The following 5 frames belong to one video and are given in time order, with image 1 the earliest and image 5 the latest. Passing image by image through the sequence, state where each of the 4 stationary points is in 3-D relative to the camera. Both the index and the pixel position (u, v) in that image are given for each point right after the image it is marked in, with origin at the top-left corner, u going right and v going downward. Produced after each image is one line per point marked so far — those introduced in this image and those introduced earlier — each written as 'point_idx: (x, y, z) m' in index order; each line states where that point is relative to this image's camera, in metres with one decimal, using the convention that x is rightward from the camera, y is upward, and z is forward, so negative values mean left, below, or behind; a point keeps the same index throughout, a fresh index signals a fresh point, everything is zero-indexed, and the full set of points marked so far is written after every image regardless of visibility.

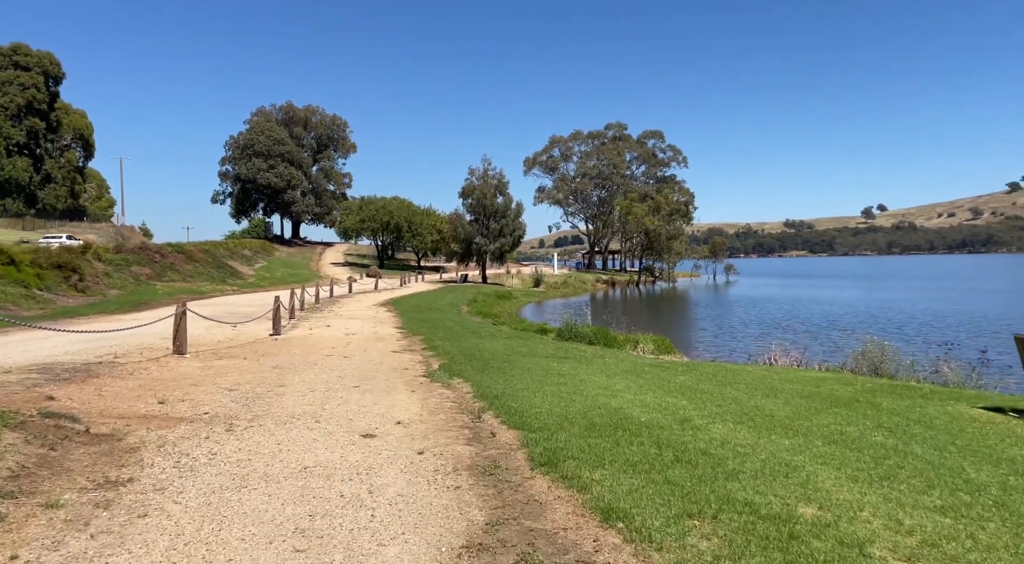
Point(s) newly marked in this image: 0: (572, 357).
0: (+1.6, -2.0, +16.6) m
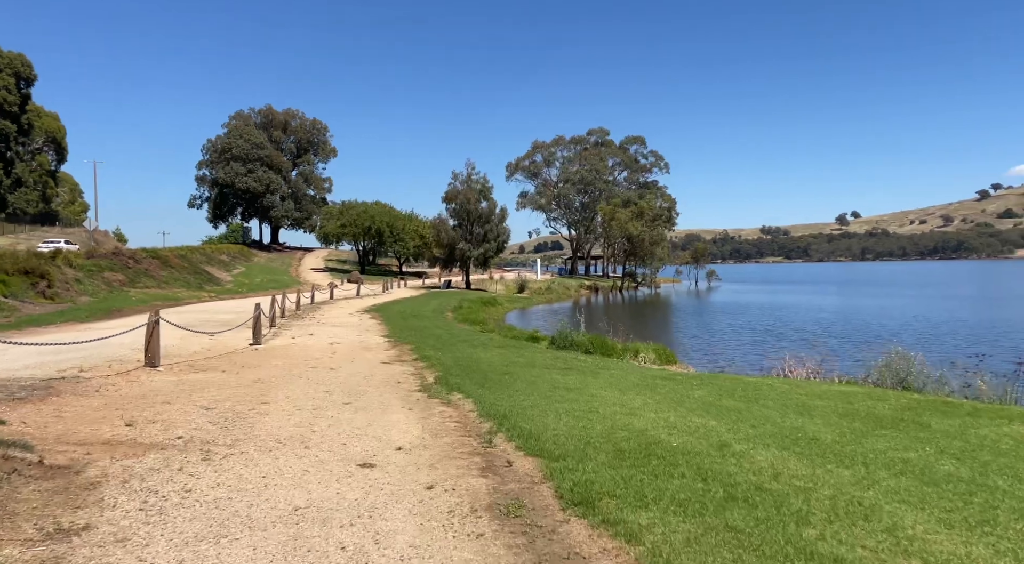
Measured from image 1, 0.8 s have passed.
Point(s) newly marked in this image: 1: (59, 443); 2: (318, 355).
0: (+1.6, -2.2, +15.7) m
1: (-6.3, -2.3, +8.7) m
2: (-6.0, -2.3, +19.4) m
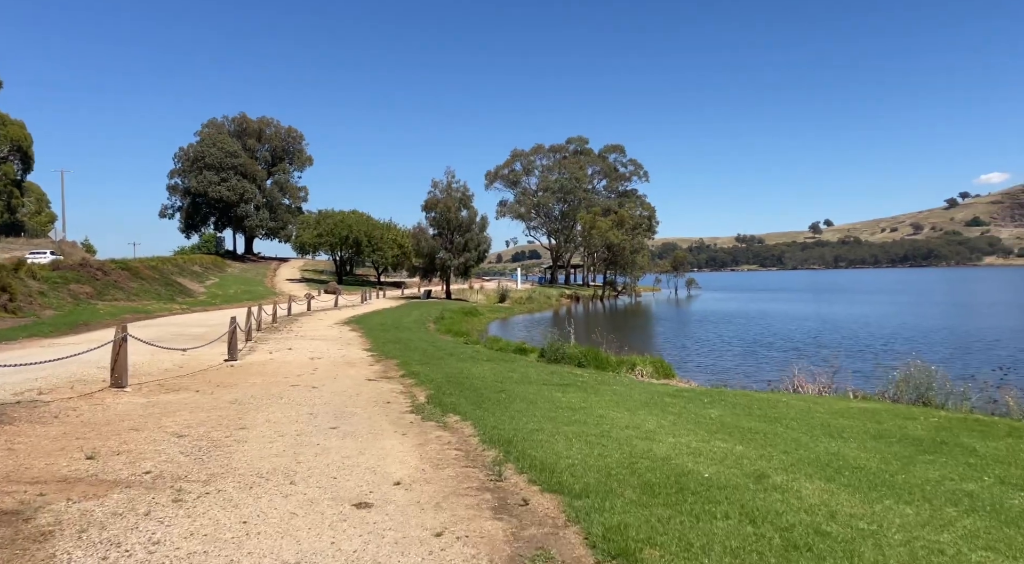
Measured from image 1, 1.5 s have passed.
0: (+1.4, -2.5, +14.9) m
1: (-6.2, -2.5, +7.6) m
2: (-6.3, -2.7, +18.3) m
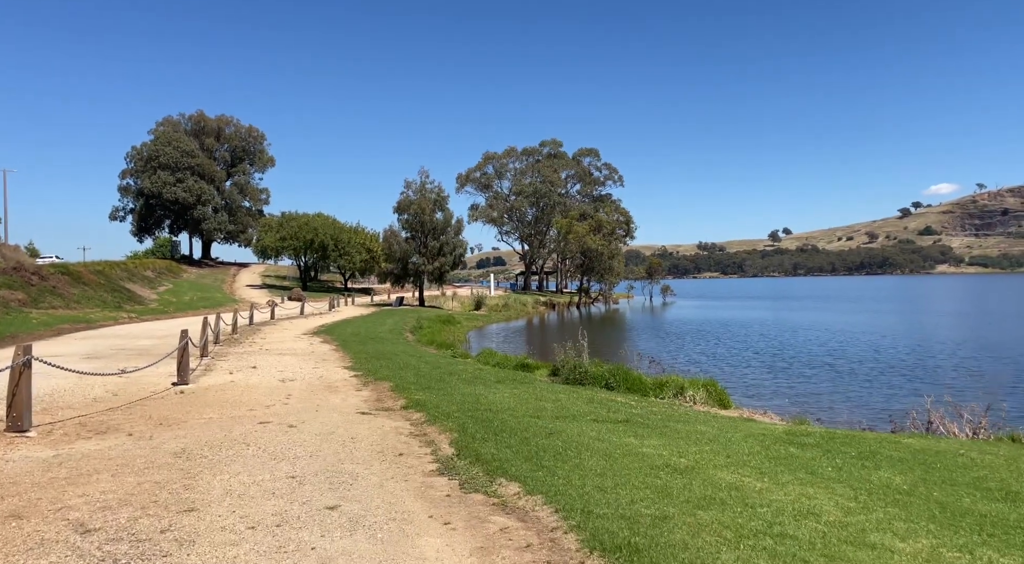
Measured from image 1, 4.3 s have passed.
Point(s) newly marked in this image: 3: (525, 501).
0: (+2.2, -2.6, +11.5) m
1: (-5.0, -2.5, +3.8) m
2: (-5.7, -2.8, +14.5) m
3: (+0.1, -2.5, +7.0) m
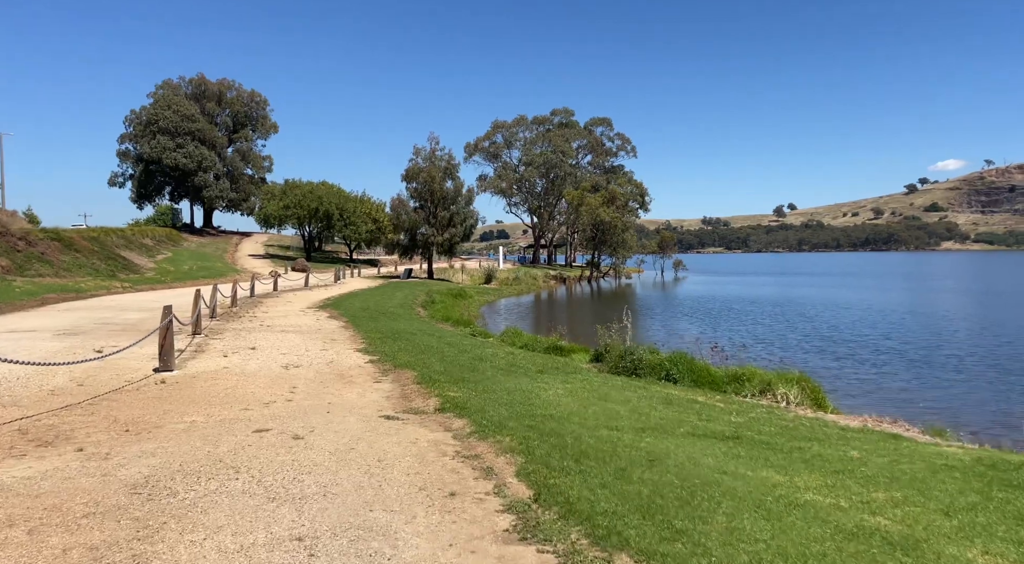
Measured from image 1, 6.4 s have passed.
0: (+3.3, -2.2, +8.7) m
1: (-4.0, -2.3, +1.0) m
2: (-4.6, -2.2, +11.7) m
3: (+1.2, -2.3, +4.2) m
